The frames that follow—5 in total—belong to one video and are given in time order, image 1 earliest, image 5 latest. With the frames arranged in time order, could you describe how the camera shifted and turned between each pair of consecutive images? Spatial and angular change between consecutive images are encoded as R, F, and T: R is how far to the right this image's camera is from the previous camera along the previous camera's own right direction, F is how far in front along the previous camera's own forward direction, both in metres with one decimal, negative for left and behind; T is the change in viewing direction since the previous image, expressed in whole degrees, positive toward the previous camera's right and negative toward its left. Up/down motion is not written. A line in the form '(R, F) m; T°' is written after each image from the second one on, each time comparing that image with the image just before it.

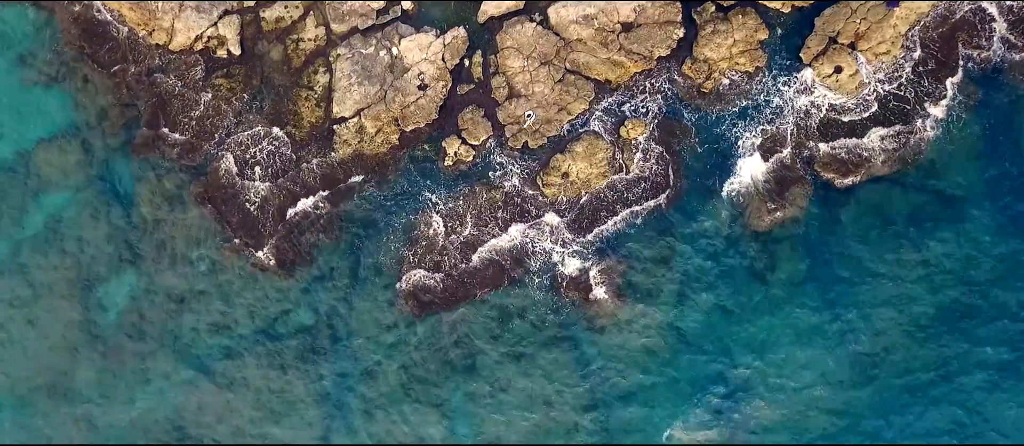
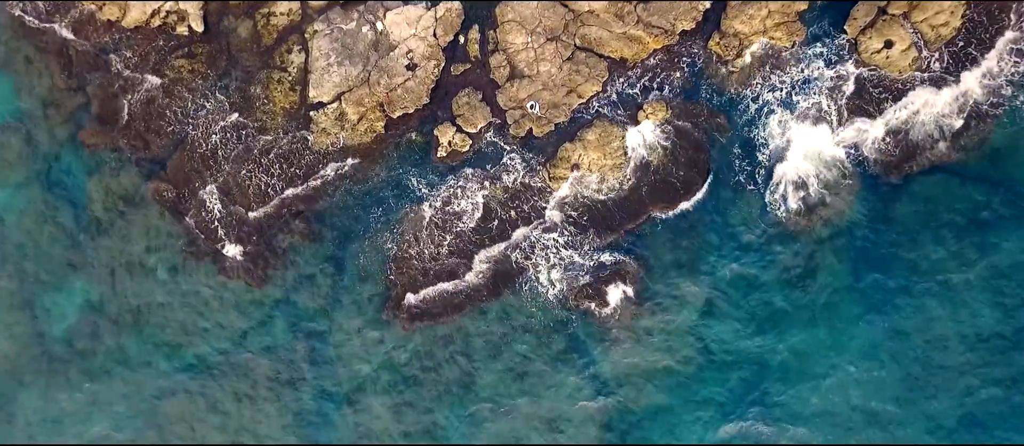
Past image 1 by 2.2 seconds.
(-0.1, +4.8) m; 0°
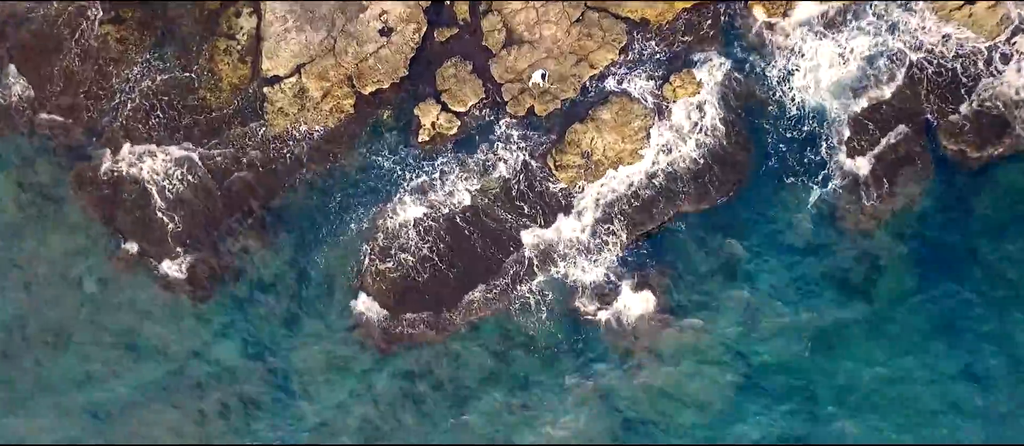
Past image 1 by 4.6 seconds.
(0.0, +6.0) m; 0°
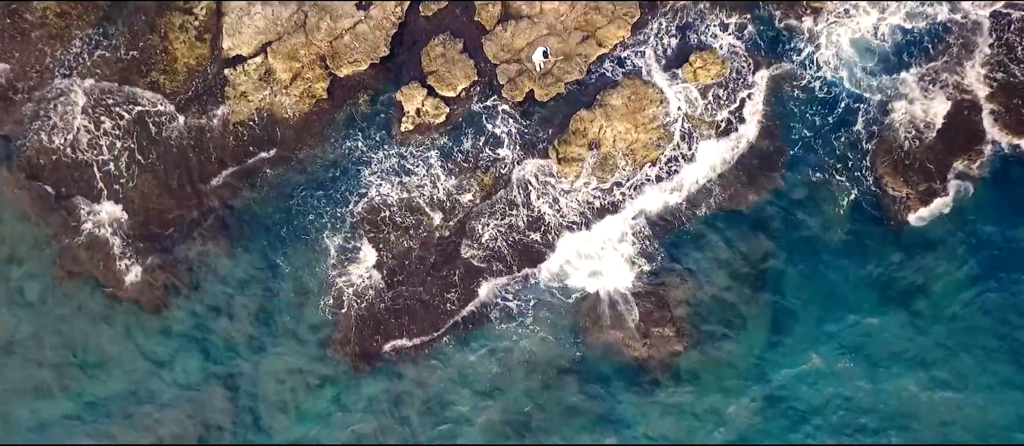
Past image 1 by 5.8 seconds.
(+0.1, +3.4) m; 0°
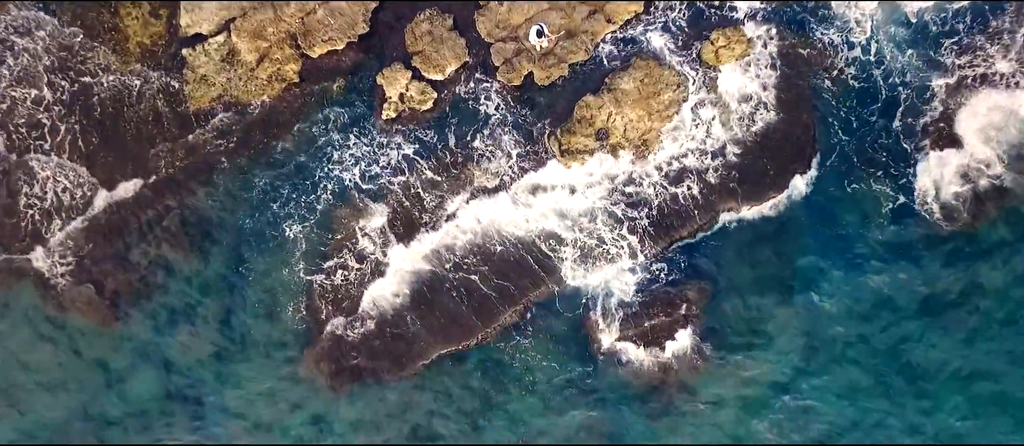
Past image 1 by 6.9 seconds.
(+0.1, +2.8) m; 0°
